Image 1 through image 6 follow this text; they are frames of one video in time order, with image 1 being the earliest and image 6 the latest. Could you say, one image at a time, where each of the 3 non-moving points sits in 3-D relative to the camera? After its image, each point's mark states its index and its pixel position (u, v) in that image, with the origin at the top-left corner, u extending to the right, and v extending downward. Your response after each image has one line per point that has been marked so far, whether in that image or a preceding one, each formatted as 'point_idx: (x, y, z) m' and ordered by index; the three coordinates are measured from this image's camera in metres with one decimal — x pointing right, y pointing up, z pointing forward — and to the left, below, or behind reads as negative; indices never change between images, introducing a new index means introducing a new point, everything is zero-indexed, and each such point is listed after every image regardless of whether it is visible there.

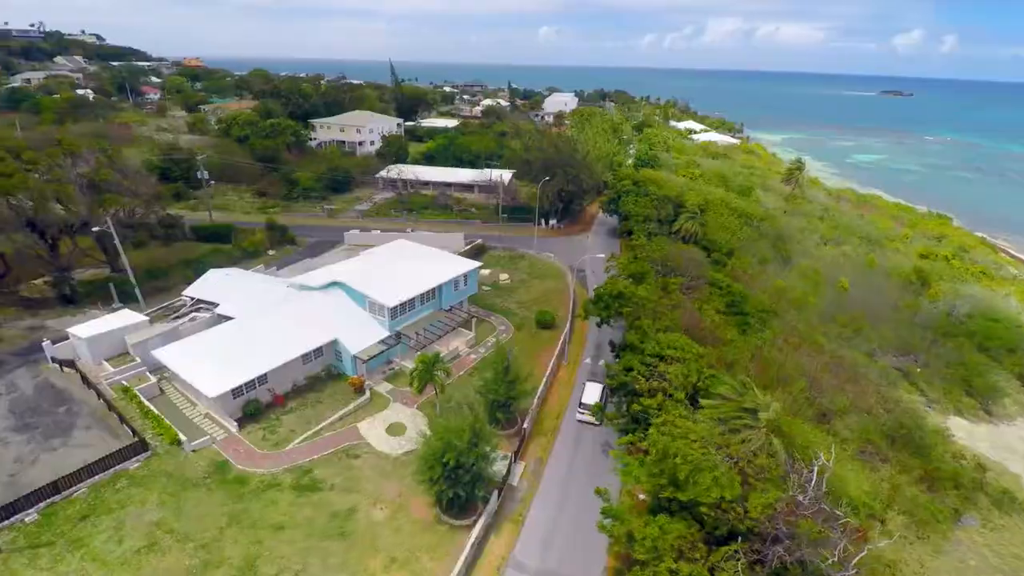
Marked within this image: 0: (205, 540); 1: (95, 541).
0: (-11.9, -9.7, +20.1) m
1: (-15.6, -9.3, +19.3) m
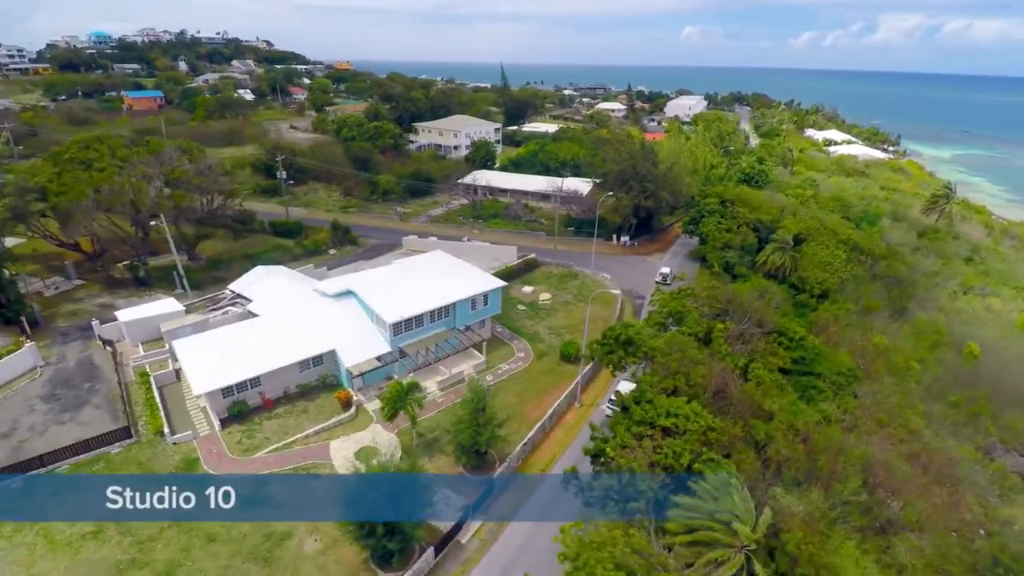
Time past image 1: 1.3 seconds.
0: (-14.6, -9.9, +20.7) m
1: (-18.4, -9.2, +20.8) m
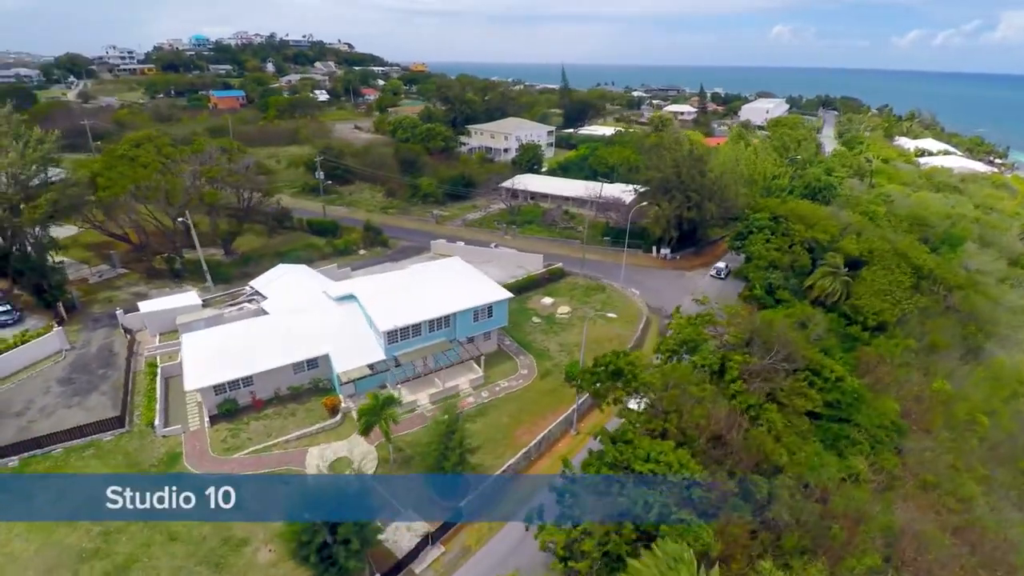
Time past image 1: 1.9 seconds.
0: (-16.4, -9.8, +21.3) m
1: (-20.0, -8.9, +21.9) m
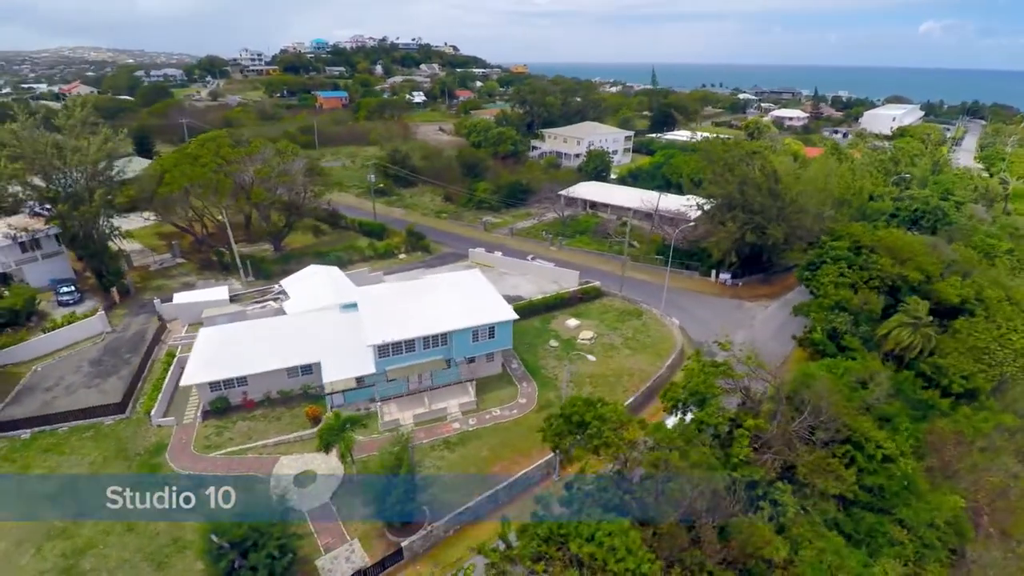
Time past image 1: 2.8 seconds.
0: (-18.6, -9.7, +22.6) m
1: (-22.0, -8.6, +23.8) m
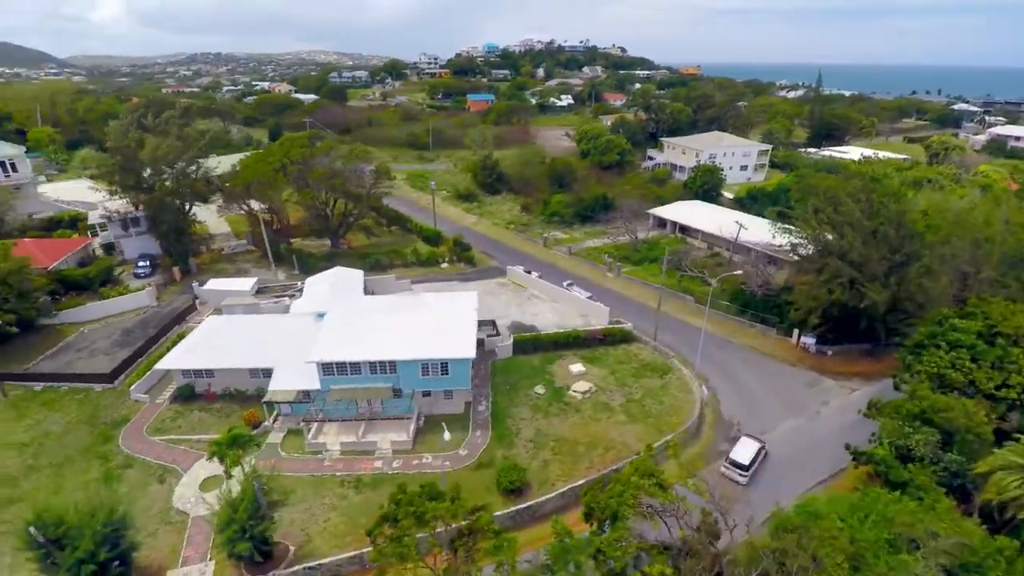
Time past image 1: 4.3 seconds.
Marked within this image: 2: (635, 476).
0: (-23.5, -8.9, +25.5) m
1: (-26.1, -7.3, +27.7) m
2: (+4.8, -7.0, +19.6) m
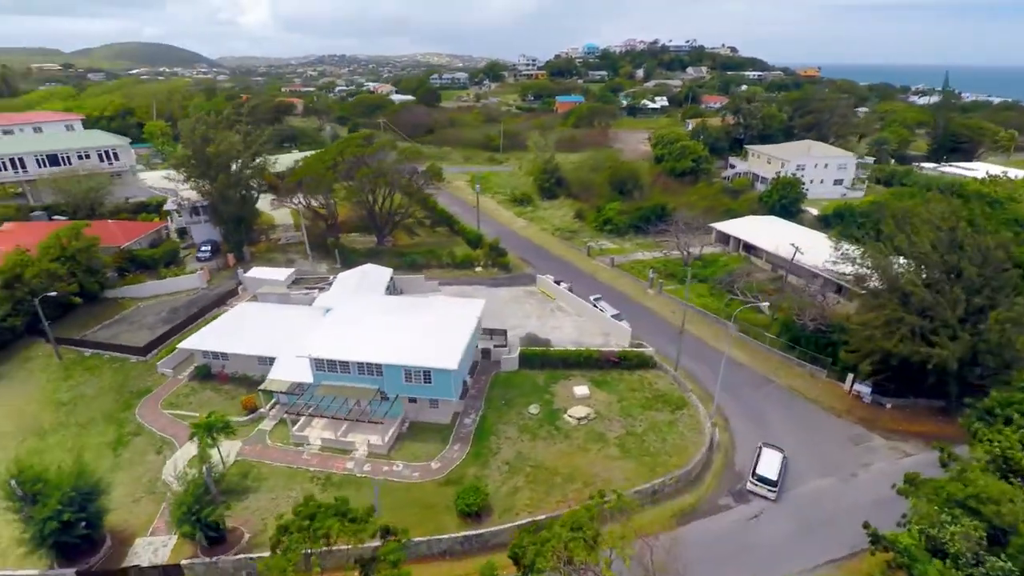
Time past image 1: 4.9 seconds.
0: (-24.7, -7.6, +28.6) m
1: (-26.7, -5.8, +31.3) m
2: (+2.1, -7.9, +17.6) m
